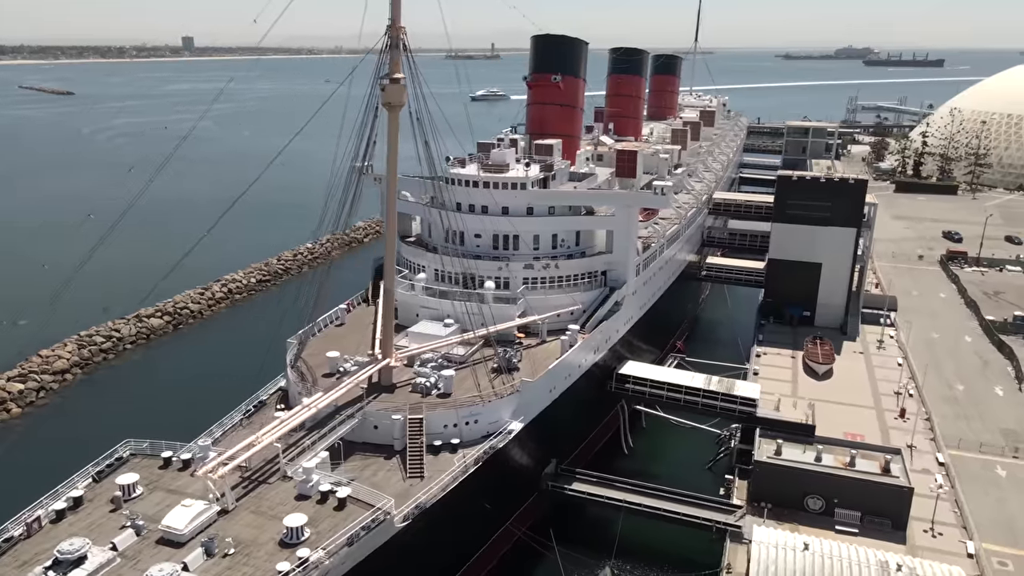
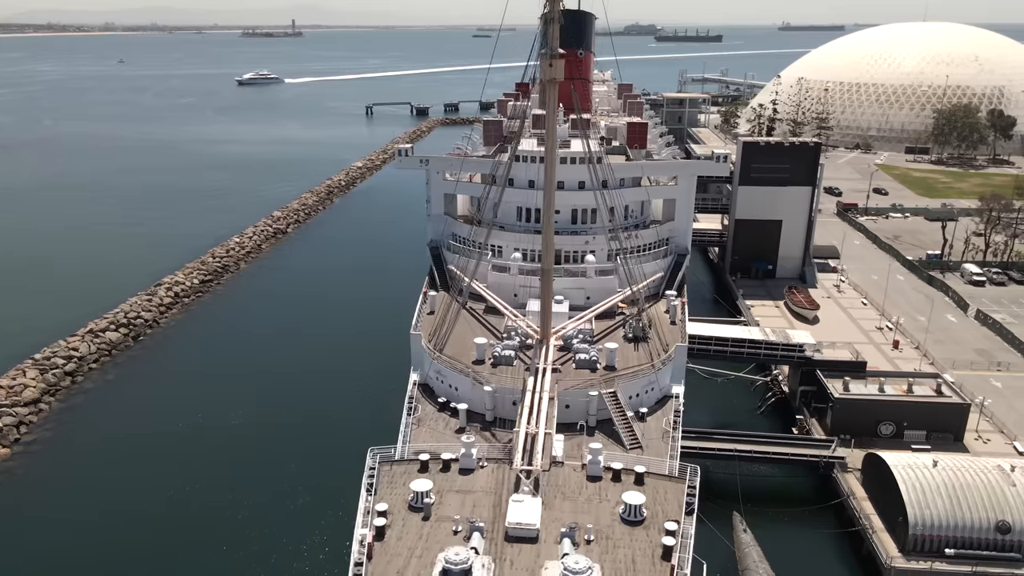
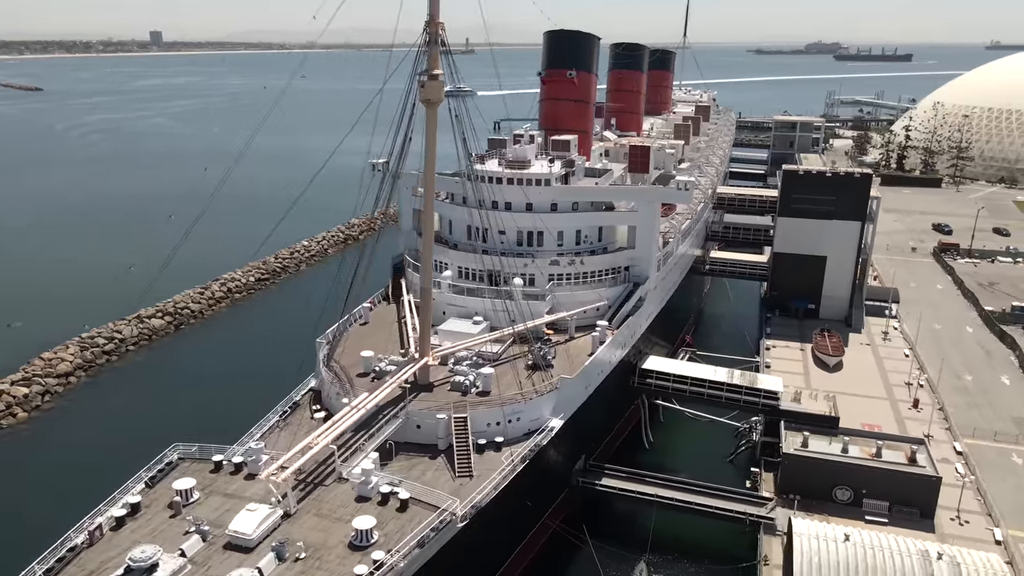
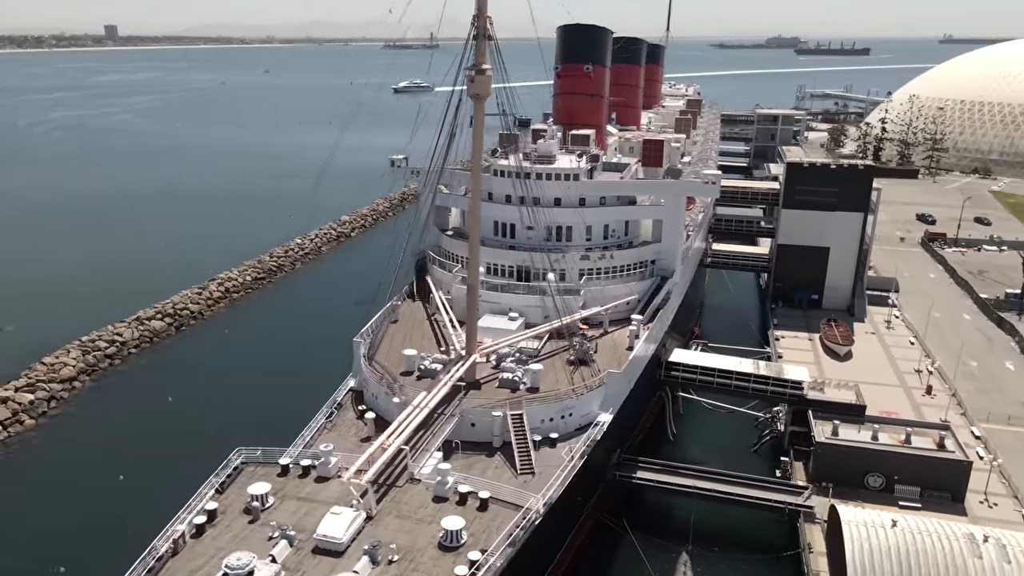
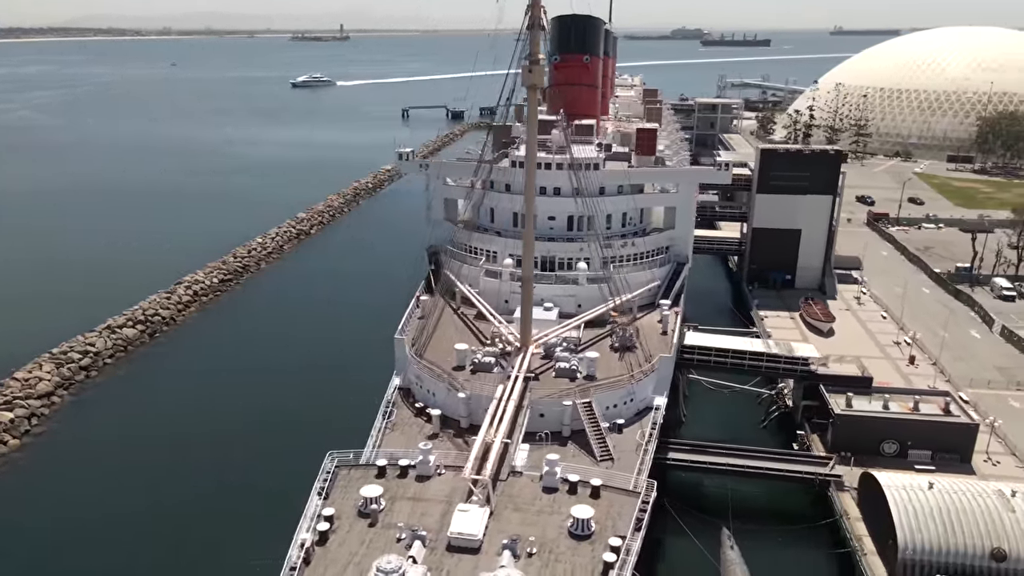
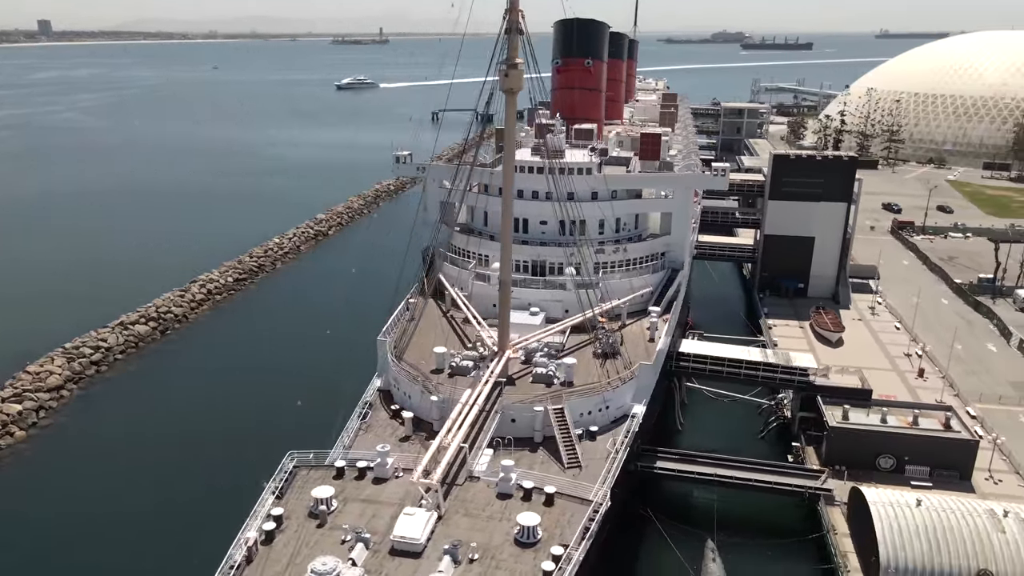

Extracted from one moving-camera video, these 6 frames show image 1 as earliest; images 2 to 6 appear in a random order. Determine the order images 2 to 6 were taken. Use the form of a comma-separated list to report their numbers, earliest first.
3, 4, 6, 5, 2
